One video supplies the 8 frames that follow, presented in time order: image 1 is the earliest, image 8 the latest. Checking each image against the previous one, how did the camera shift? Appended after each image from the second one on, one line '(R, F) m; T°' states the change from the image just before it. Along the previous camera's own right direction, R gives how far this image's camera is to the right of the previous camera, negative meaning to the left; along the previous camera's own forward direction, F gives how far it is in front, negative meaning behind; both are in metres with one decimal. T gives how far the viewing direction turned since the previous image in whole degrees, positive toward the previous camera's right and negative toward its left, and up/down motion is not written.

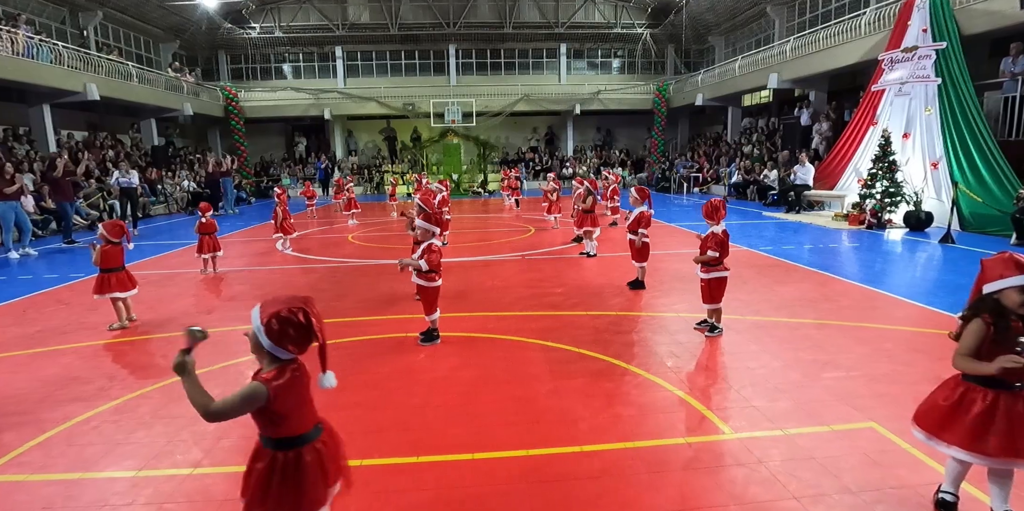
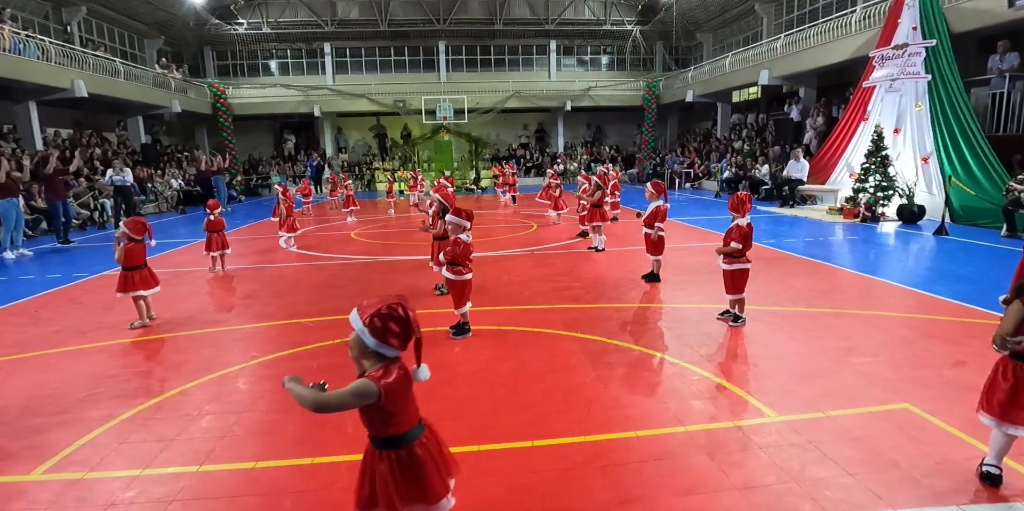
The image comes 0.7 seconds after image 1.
(-0.4, -0.1) m; +2°
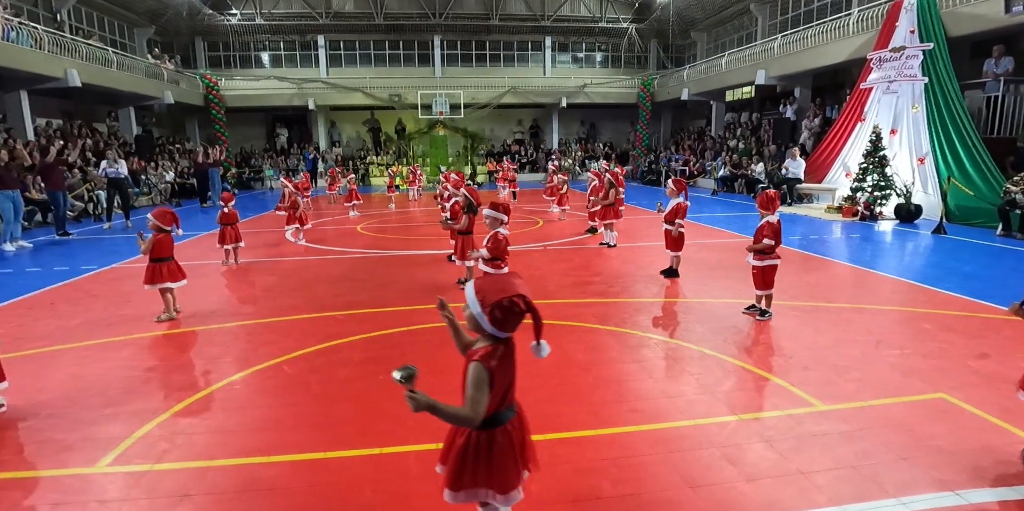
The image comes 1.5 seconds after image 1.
(-0.5, -0.1) m; +1°
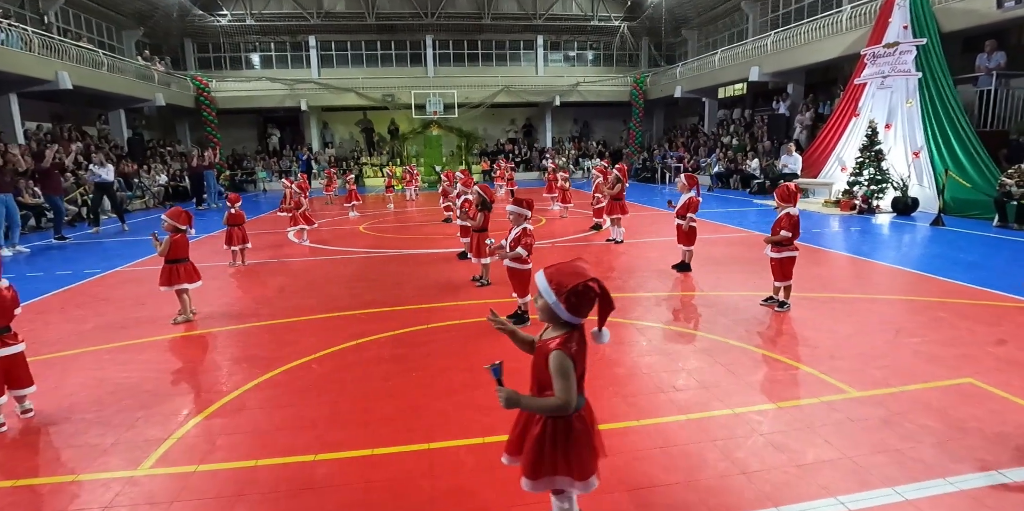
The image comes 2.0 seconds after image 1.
(-0.3, 0.0) m; +1°
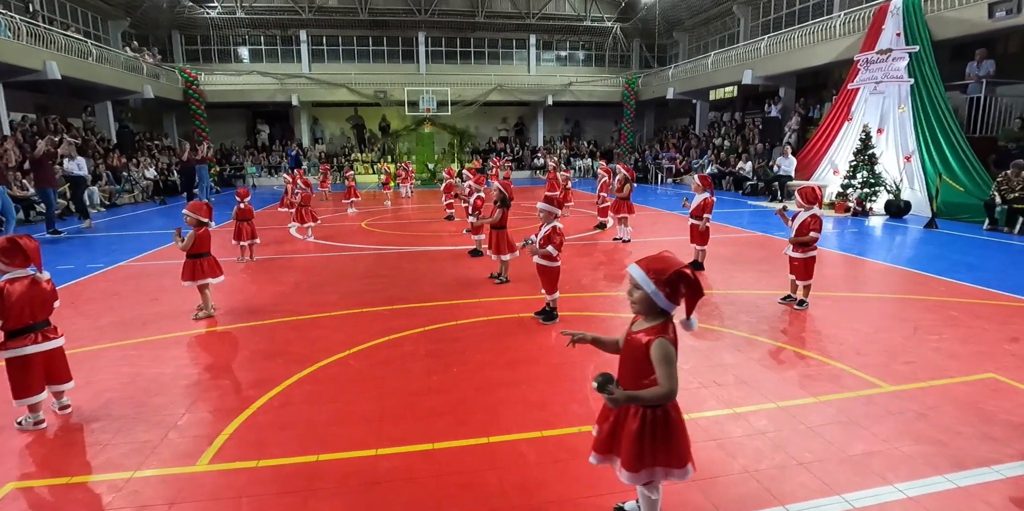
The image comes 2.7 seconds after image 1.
(-0.4, 0.0) m; +2°
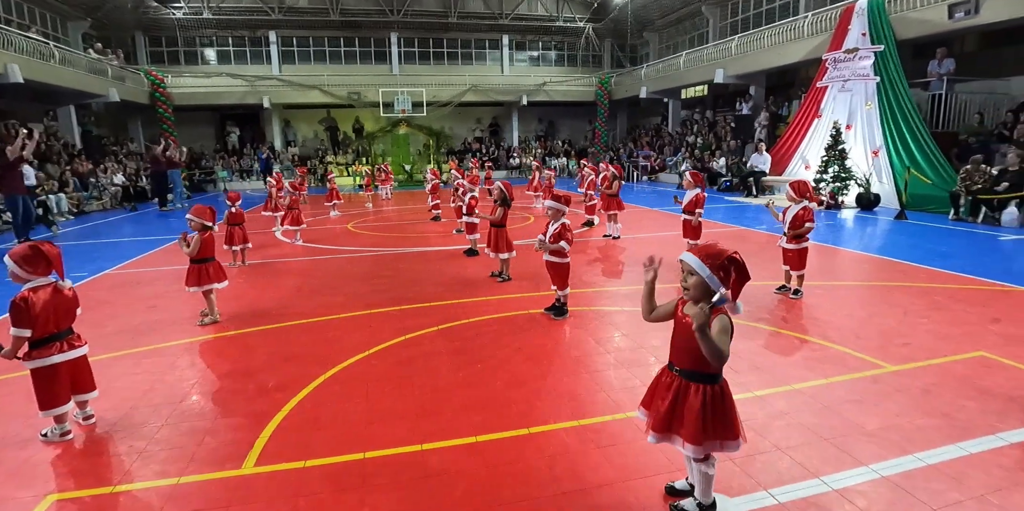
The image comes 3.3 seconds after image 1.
(-0.4, -0.1) m; +3°
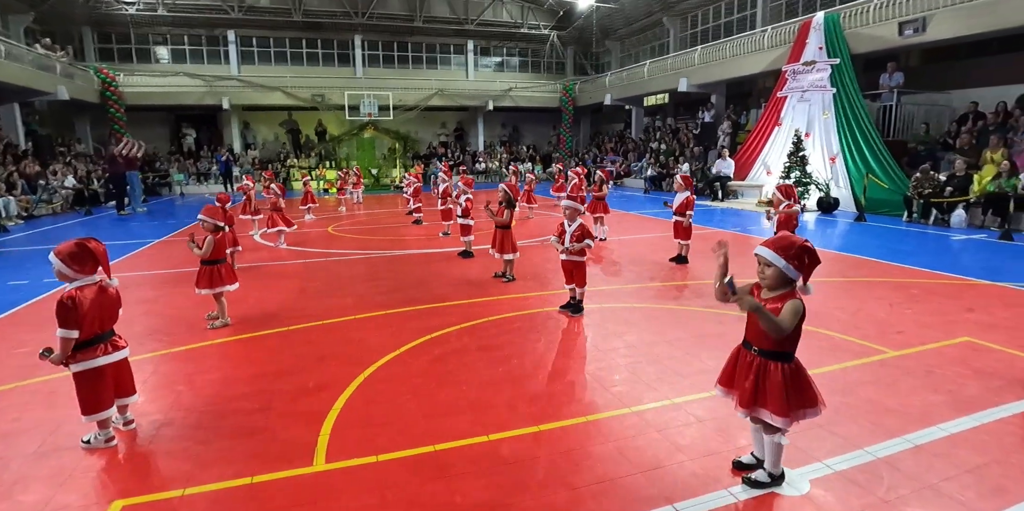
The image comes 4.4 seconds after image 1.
(-0.6, -0.1) m; +5°
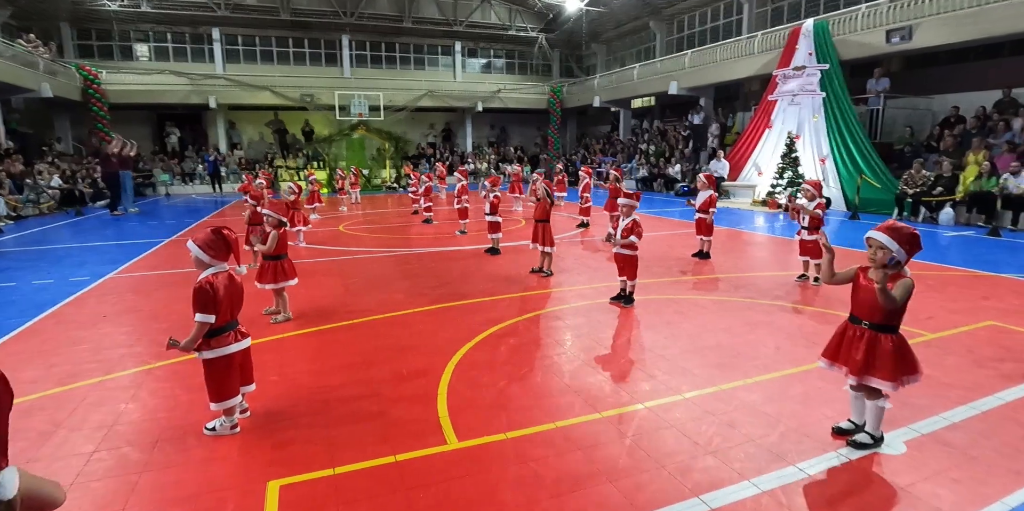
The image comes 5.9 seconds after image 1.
(-0.8, -0.2) m; +2°
